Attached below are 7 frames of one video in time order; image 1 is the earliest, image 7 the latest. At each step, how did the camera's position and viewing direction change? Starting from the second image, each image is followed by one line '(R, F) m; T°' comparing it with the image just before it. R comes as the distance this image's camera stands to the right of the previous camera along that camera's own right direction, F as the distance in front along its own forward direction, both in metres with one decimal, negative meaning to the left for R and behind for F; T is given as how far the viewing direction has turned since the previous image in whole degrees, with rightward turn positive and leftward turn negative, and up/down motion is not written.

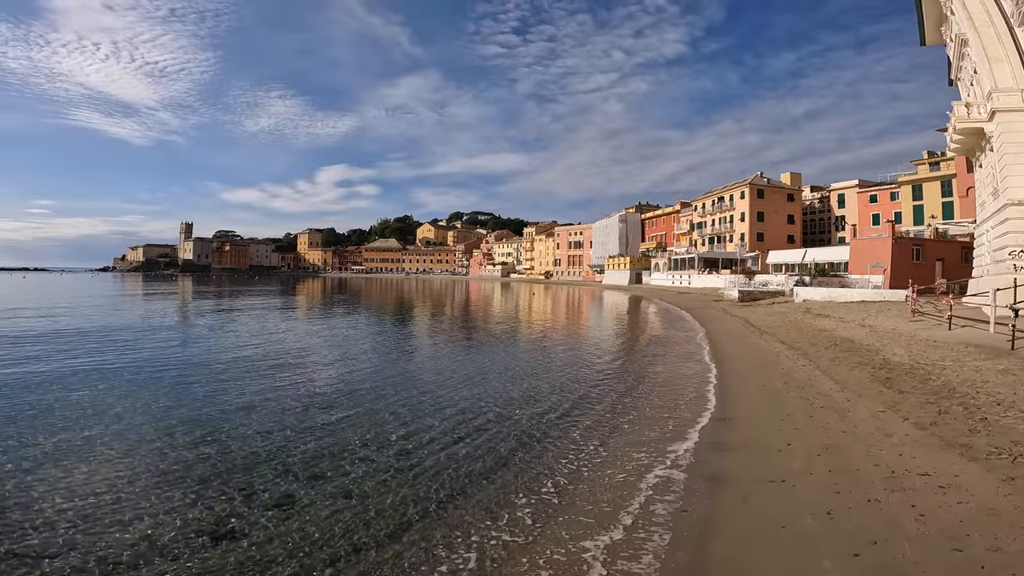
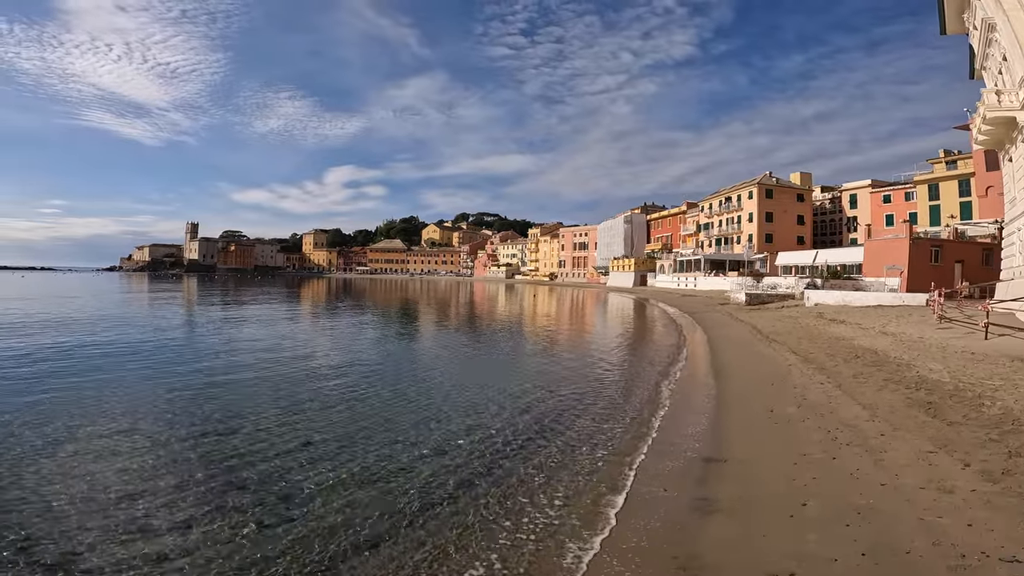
(+0.8, +1.7) m; -1°
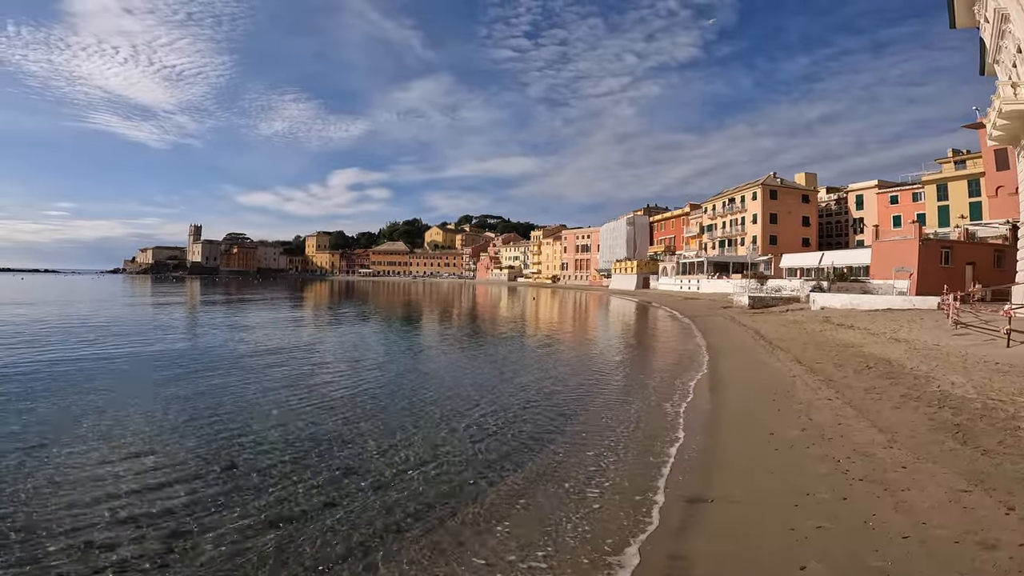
(+0.6, +1.0) m; 0°
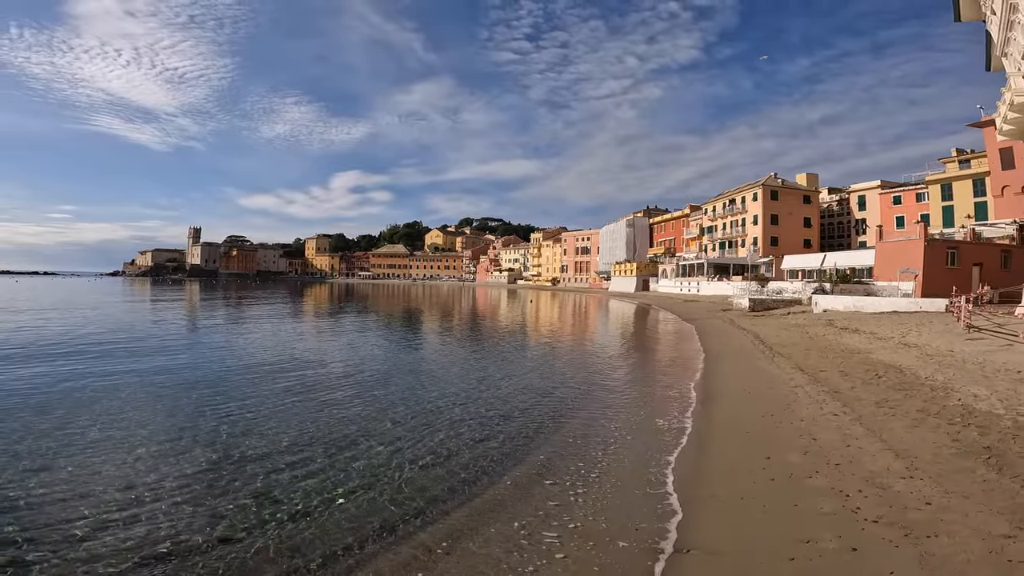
(+0.5, +0.9) m; 0°
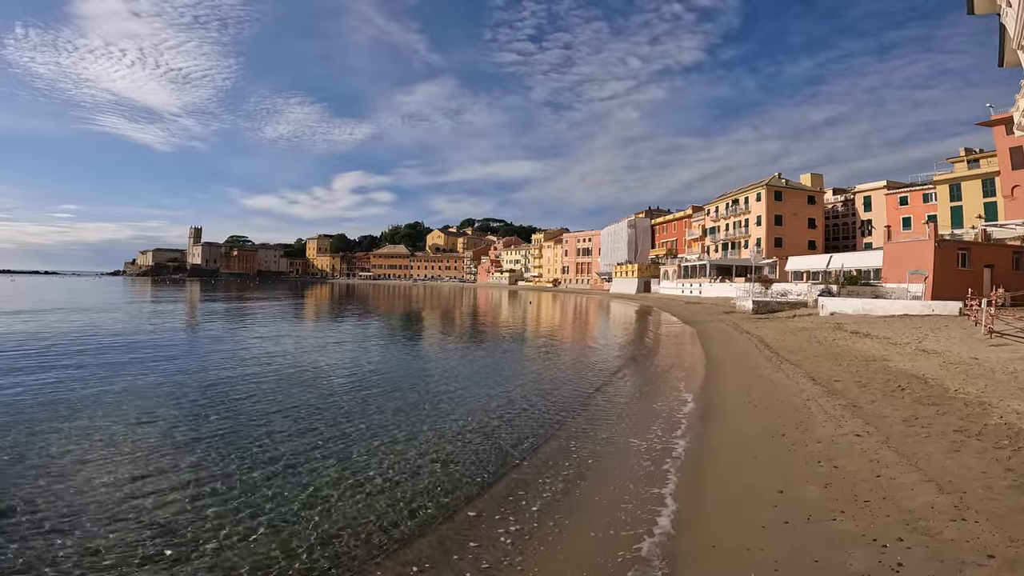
(+0.4, +1.0) m; 0°
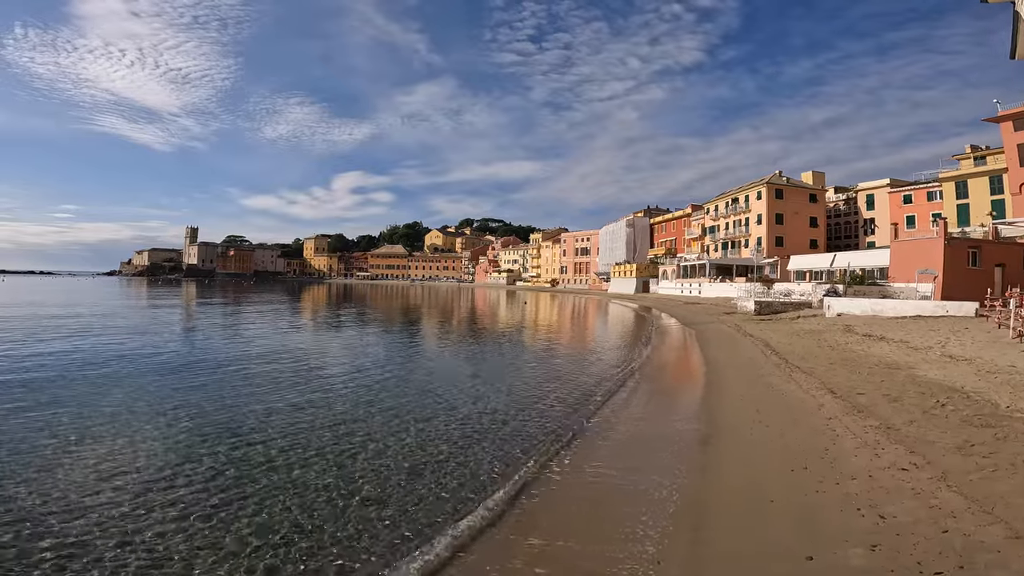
(+0.5, +1.4) m; 0°
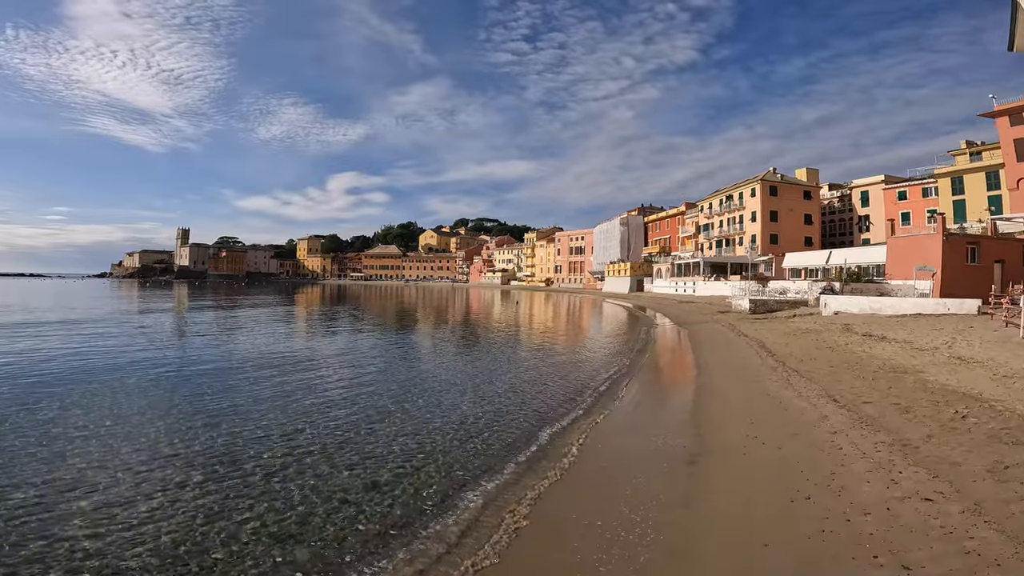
(+0.5, +0.9) m; 0°
